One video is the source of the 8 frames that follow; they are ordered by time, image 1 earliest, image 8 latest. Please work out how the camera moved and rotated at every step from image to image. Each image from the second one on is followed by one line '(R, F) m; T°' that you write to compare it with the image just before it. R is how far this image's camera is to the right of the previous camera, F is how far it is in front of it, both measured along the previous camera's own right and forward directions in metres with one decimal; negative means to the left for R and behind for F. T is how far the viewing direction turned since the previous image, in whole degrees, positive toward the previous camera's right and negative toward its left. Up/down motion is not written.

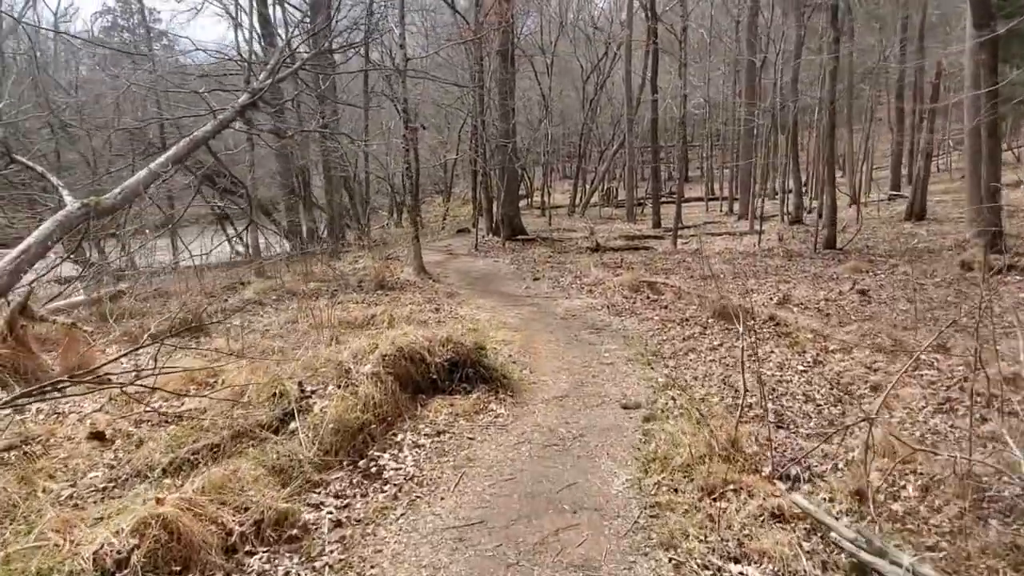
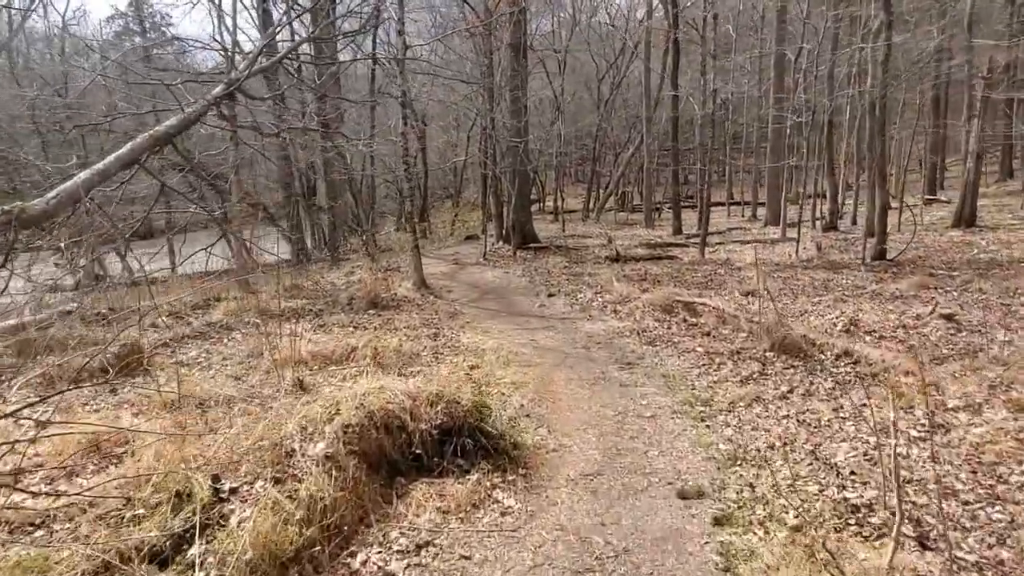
(0.0, +1.7) m; -1°
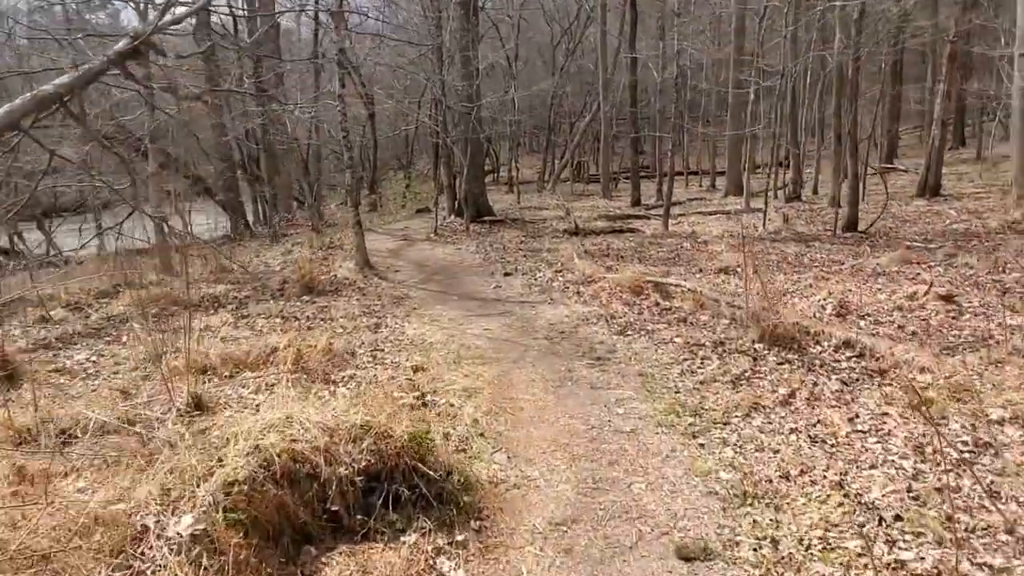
(0.0, +1.1) m; +3°
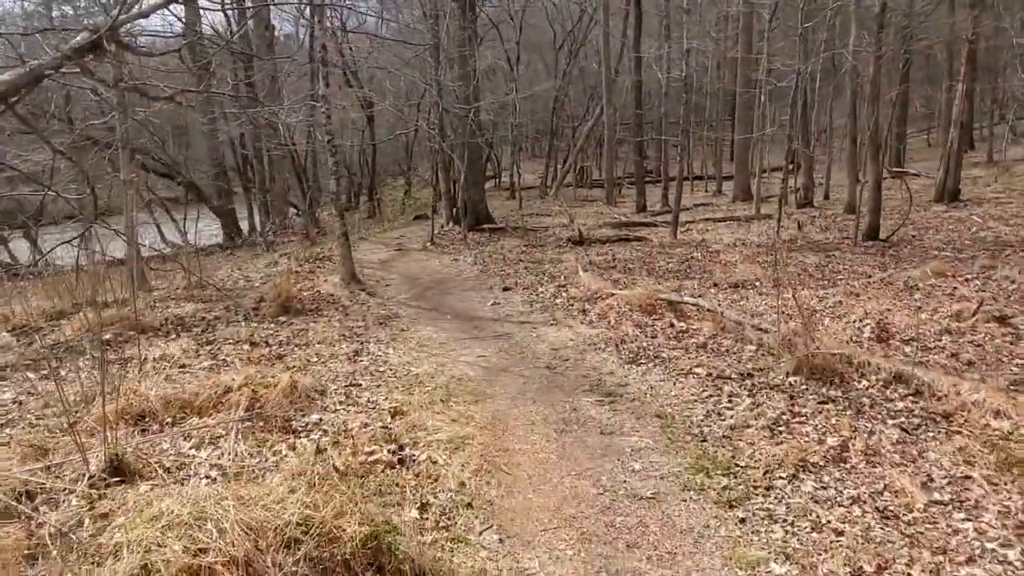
(+0.1, +0.9) m; 0°
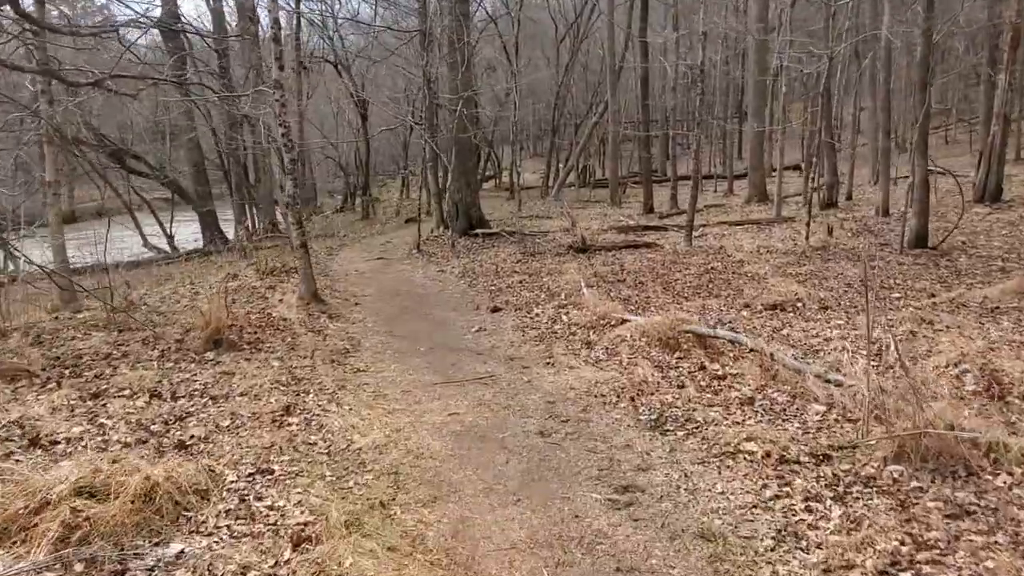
(+0.2, +1.8) m; 0°
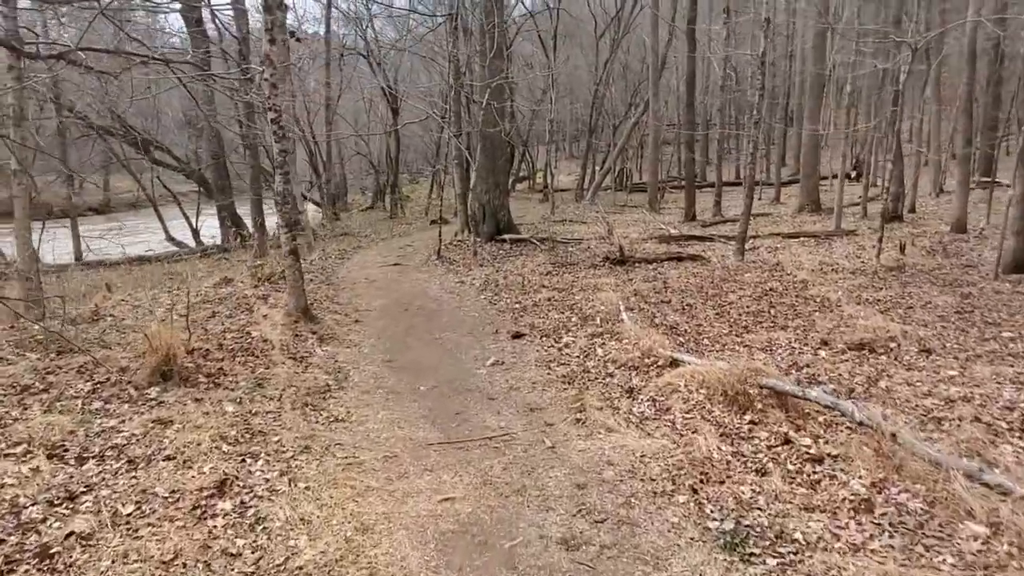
(+0.1, +1.5) m; -2°
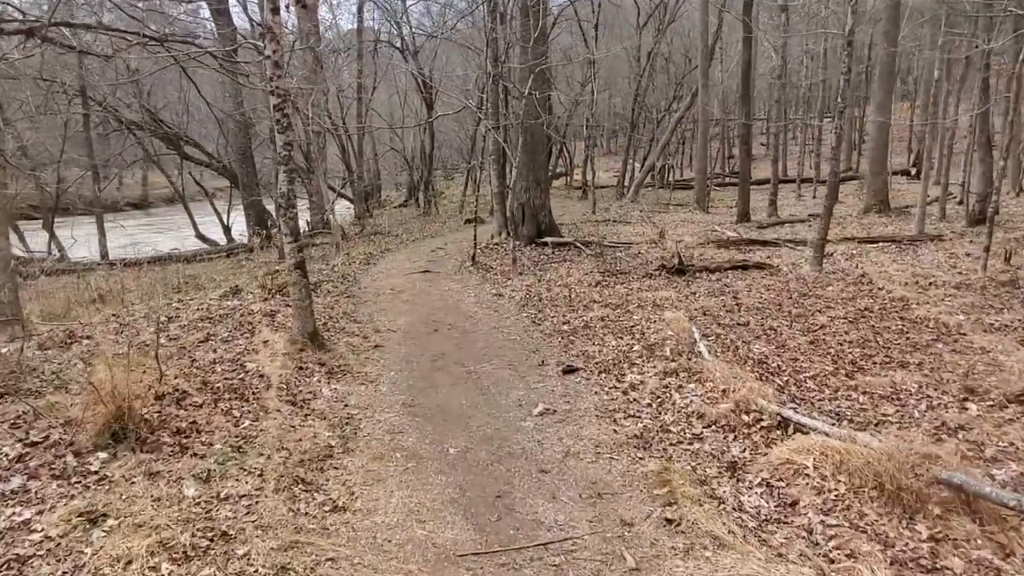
(-0.2, +1.5) m; -3°
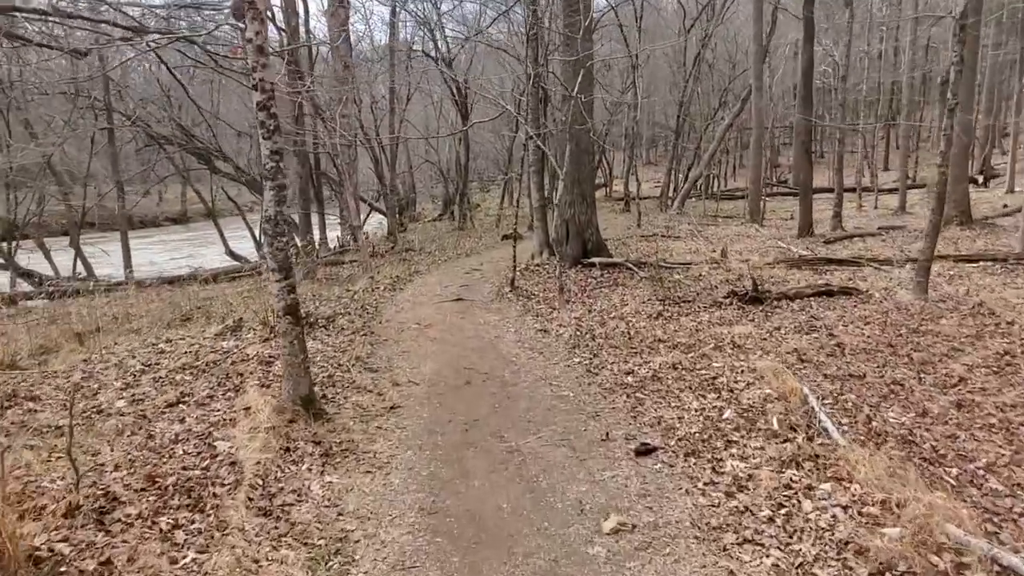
(-0.1, +1.6) m; -3°
